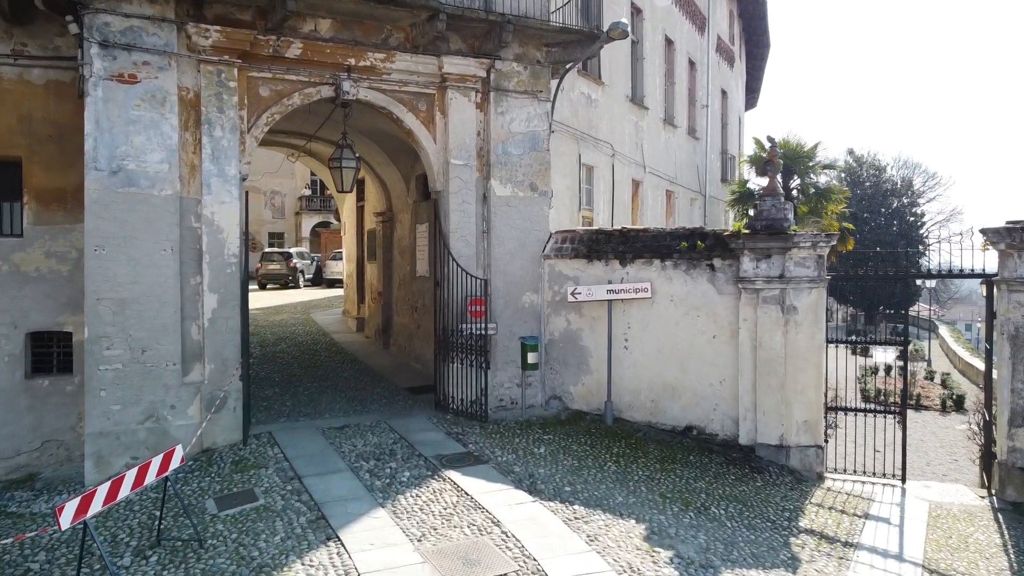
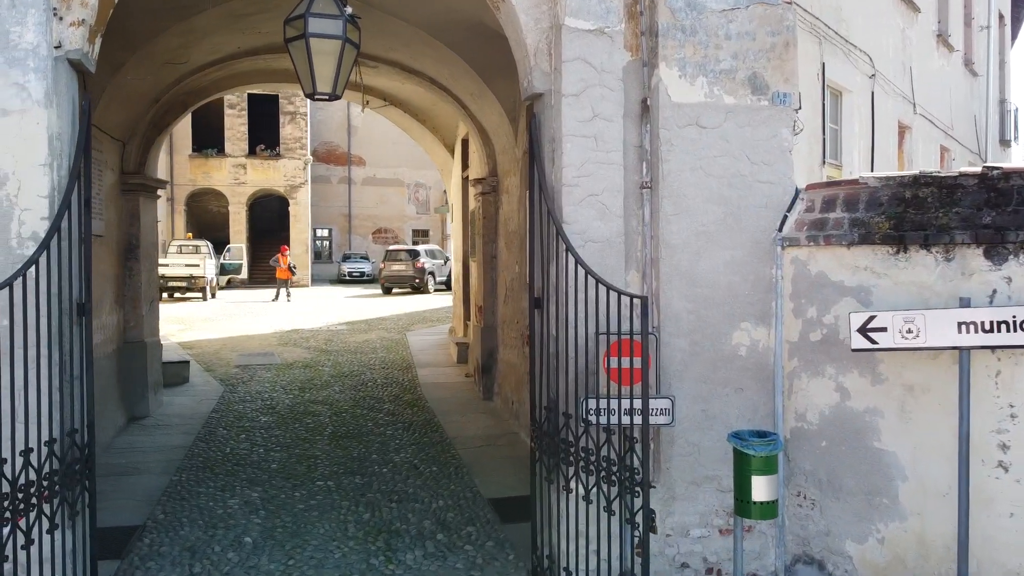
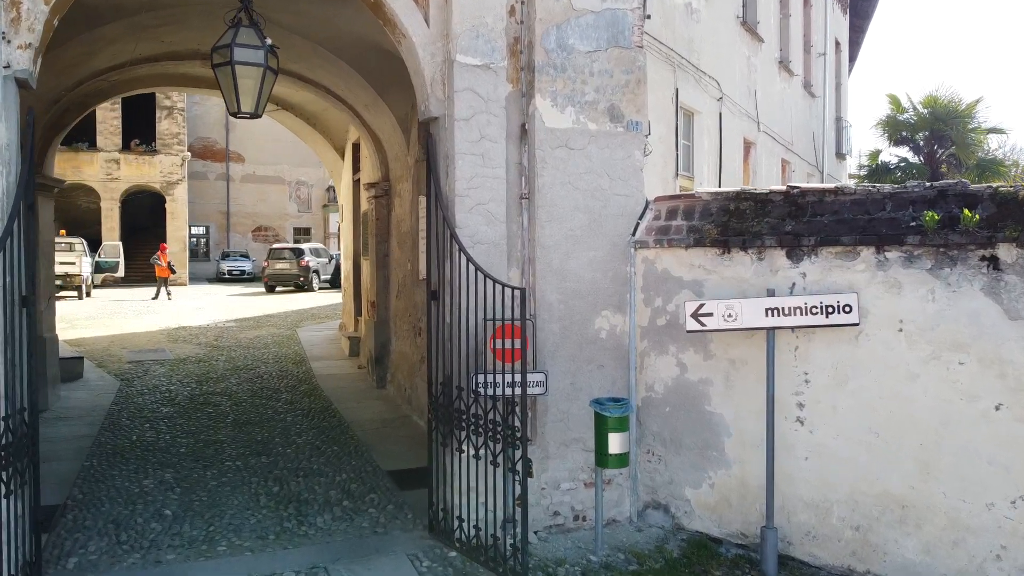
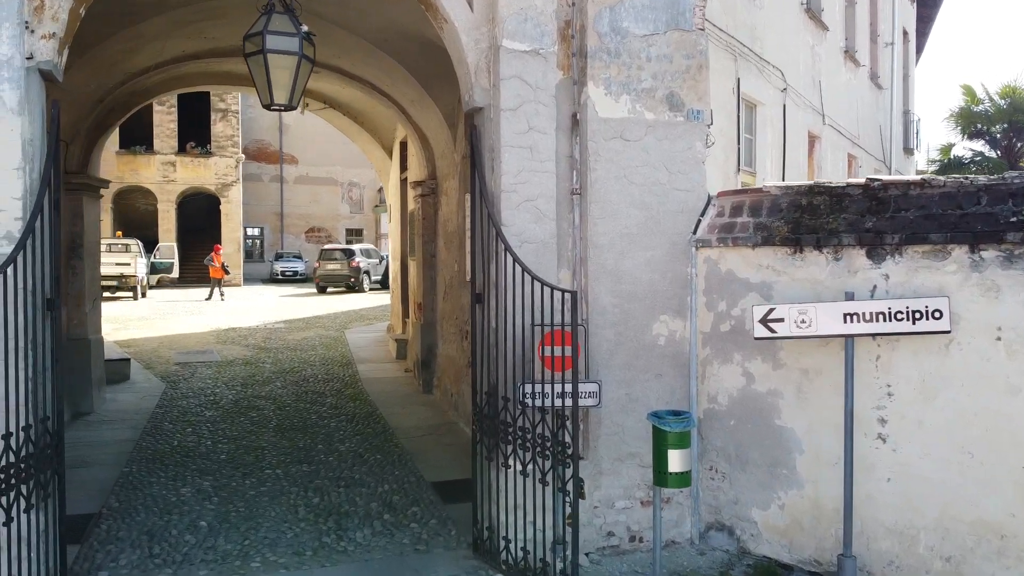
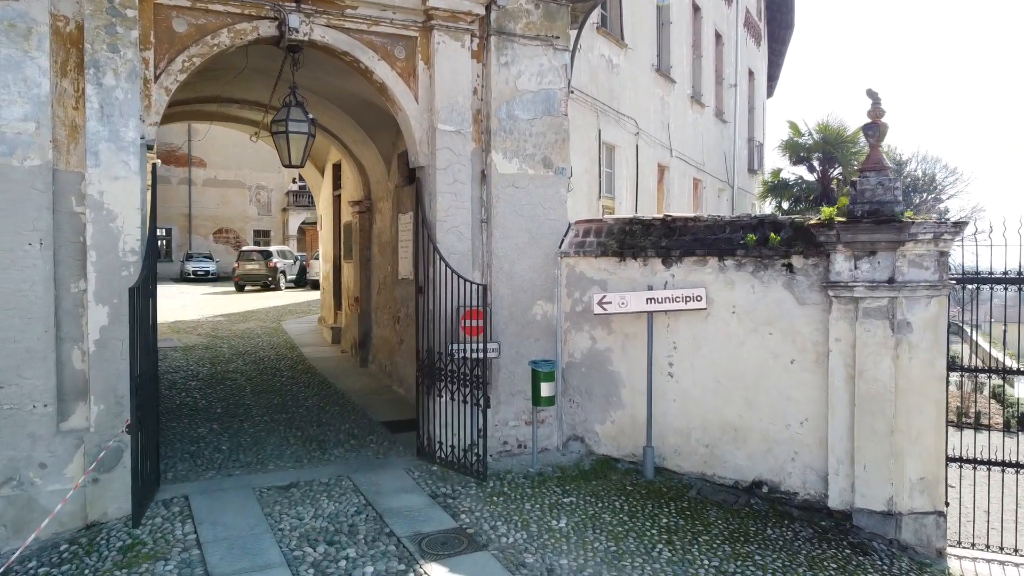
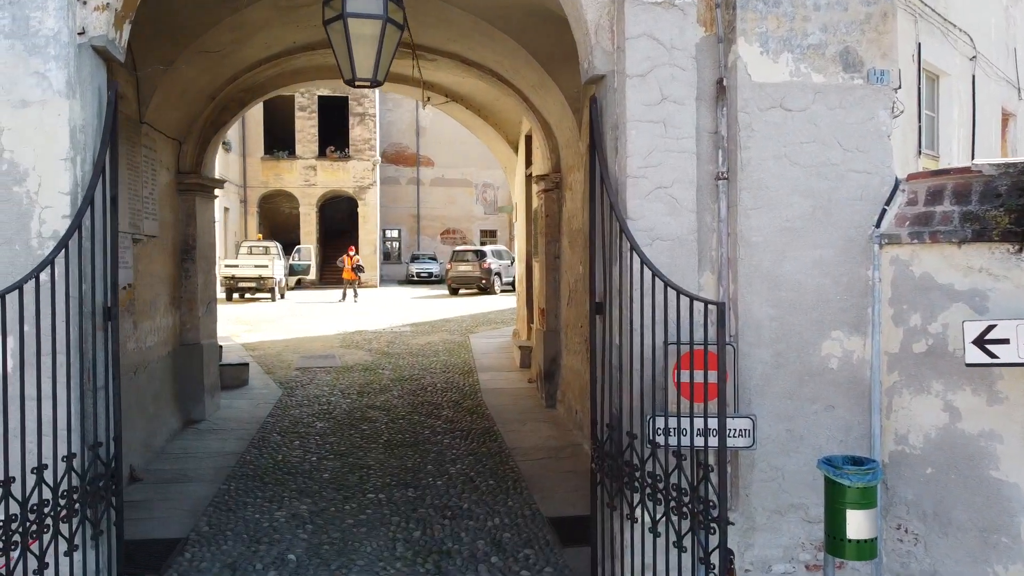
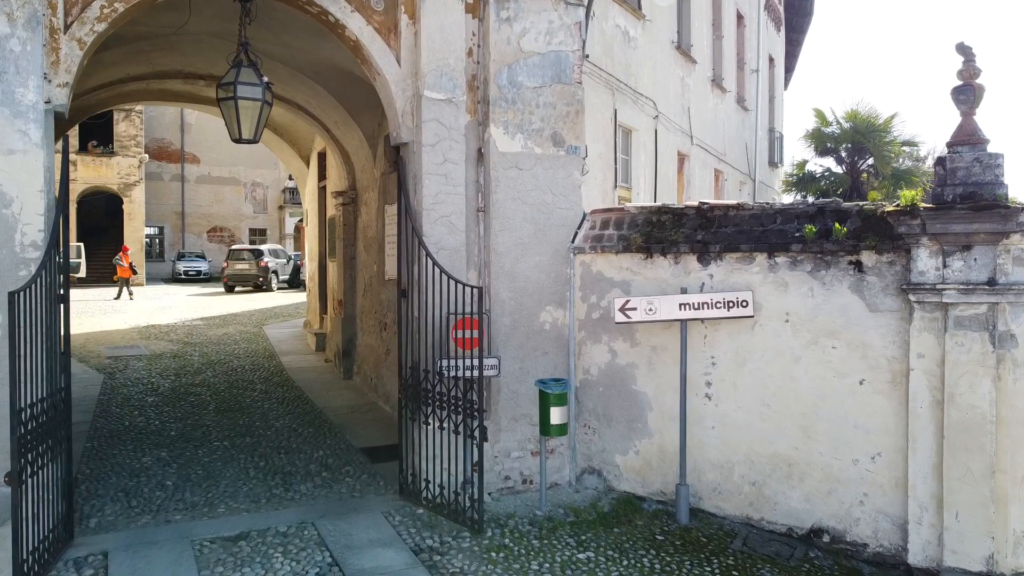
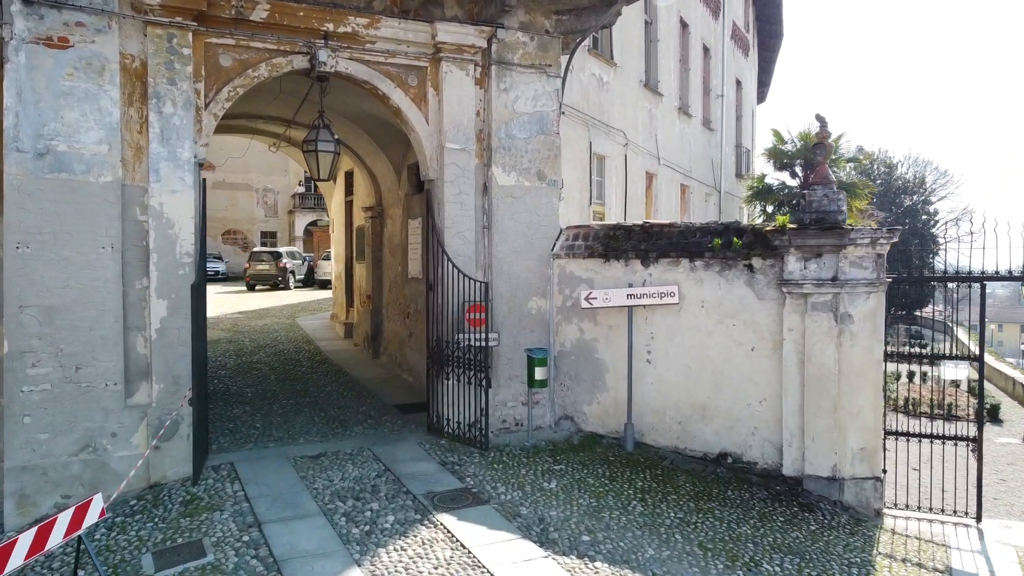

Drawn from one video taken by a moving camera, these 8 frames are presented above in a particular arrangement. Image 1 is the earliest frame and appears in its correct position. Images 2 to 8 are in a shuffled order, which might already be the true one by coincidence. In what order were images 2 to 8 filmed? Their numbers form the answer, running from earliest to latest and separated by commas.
8, 5, 7, 3, 4, 2, 6
